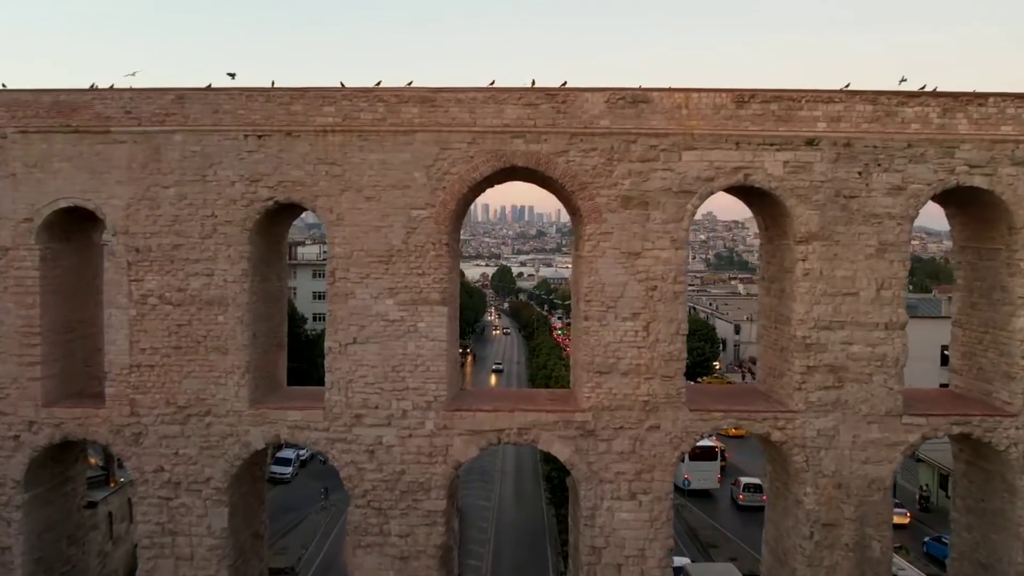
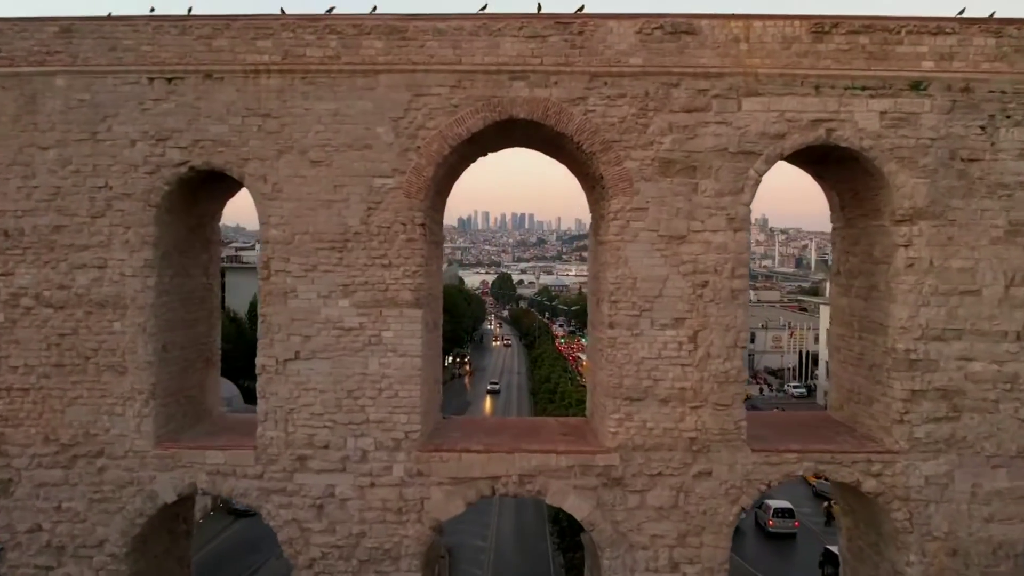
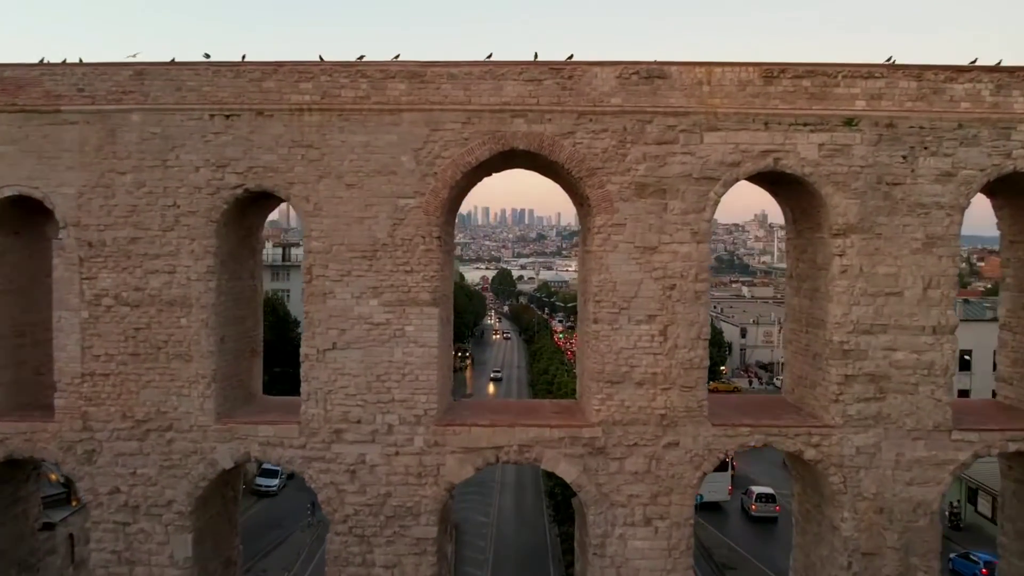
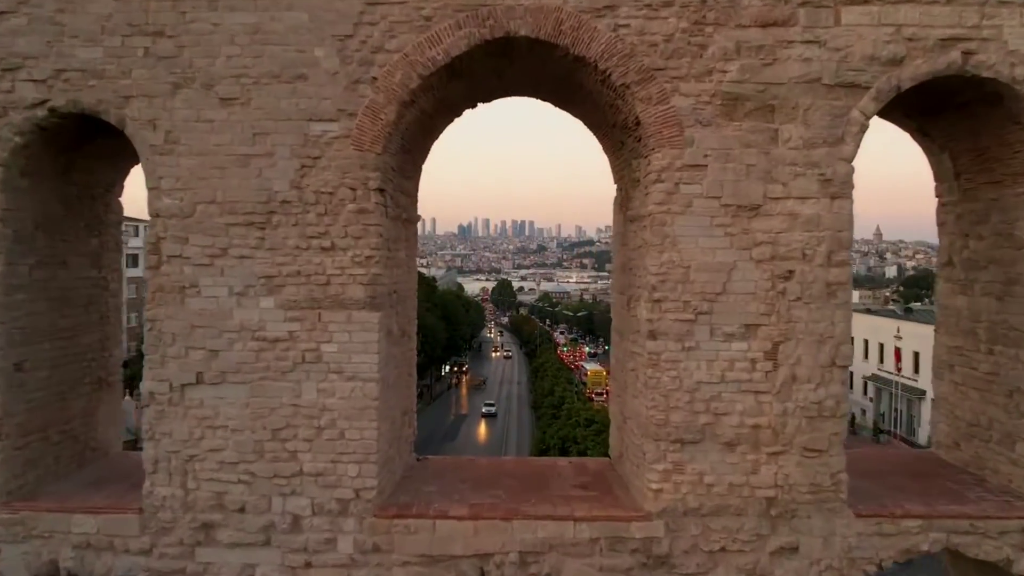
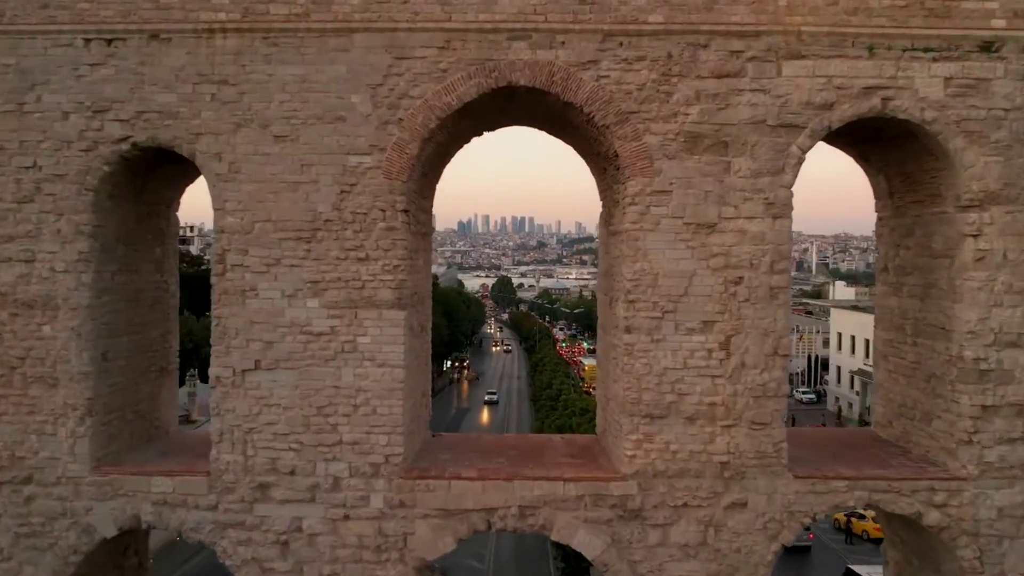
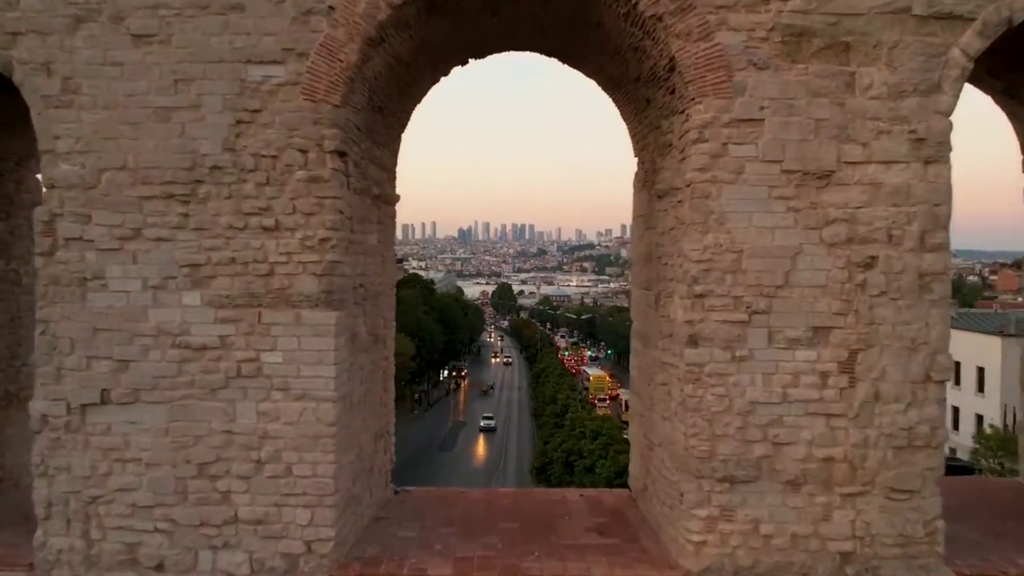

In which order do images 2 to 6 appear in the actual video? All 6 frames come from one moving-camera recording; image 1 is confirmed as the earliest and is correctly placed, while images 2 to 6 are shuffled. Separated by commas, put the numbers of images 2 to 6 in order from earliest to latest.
3, 2, 5, 4, 6
